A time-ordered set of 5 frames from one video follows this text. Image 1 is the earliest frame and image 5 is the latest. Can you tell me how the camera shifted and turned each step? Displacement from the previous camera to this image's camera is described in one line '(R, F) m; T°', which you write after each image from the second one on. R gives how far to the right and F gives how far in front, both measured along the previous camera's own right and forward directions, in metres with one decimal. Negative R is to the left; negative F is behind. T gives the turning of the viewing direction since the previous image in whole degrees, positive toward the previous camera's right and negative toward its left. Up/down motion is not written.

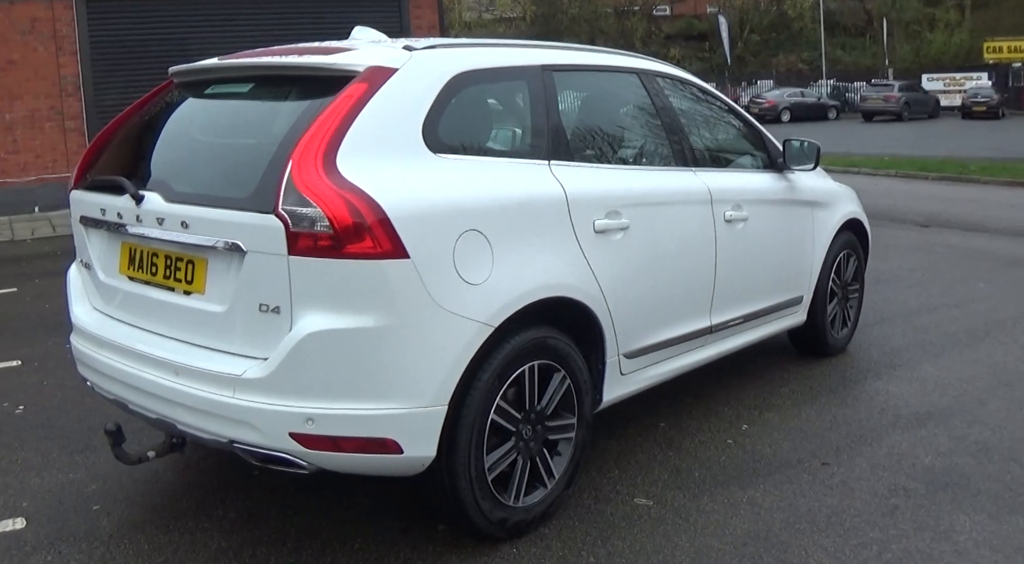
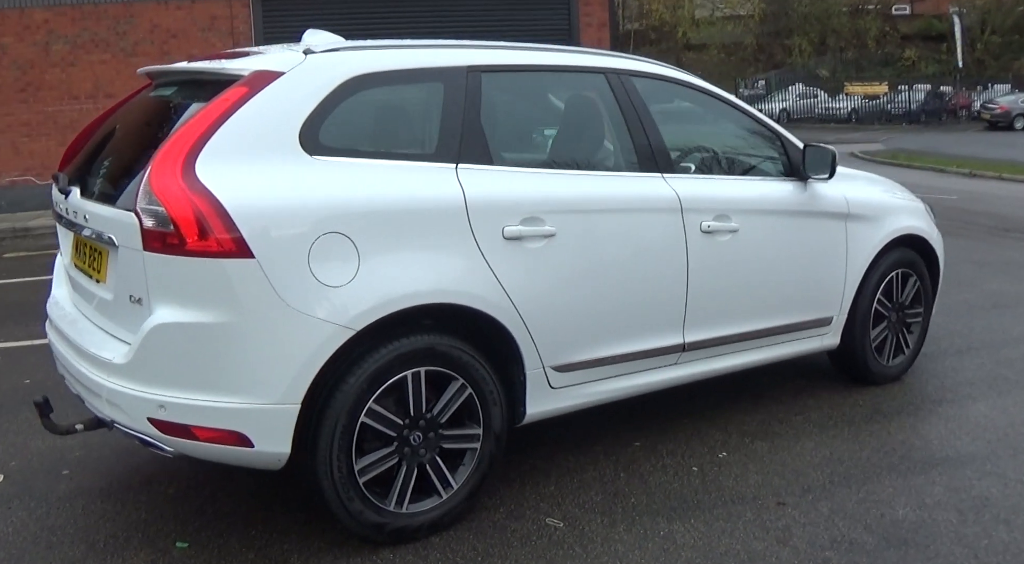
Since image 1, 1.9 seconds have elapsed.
(+1.2, +0.2) m; -14°
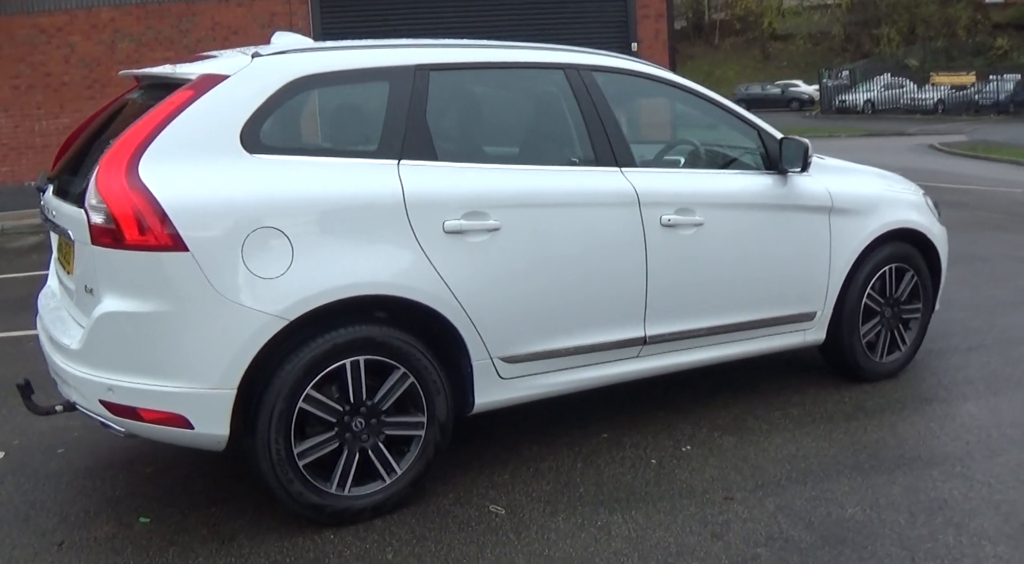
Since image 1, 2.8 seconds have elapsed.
(+0.6, -0.1) m; -5°
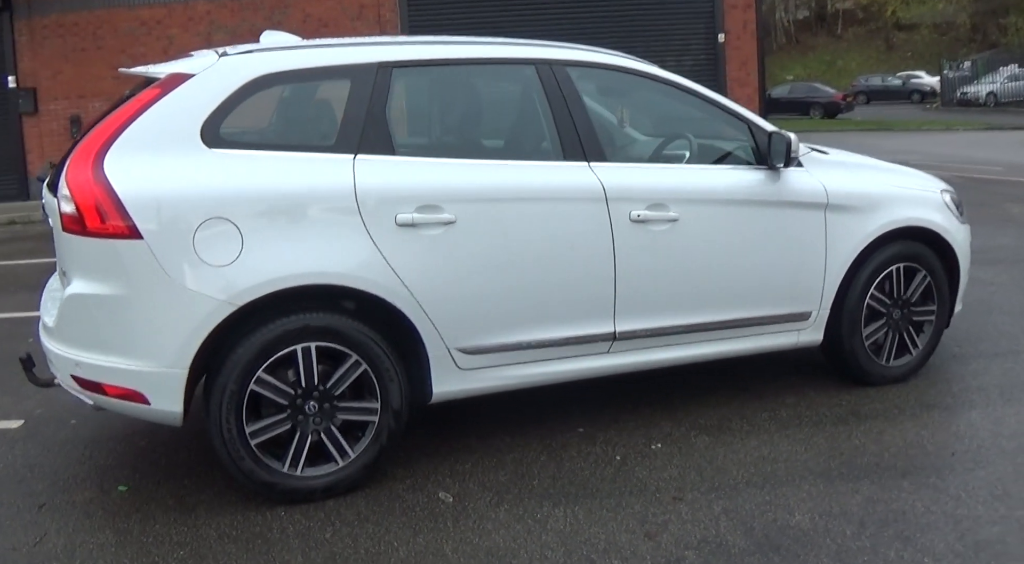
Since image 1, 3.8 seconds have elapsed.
(+0.7, 0.0) m; -7°
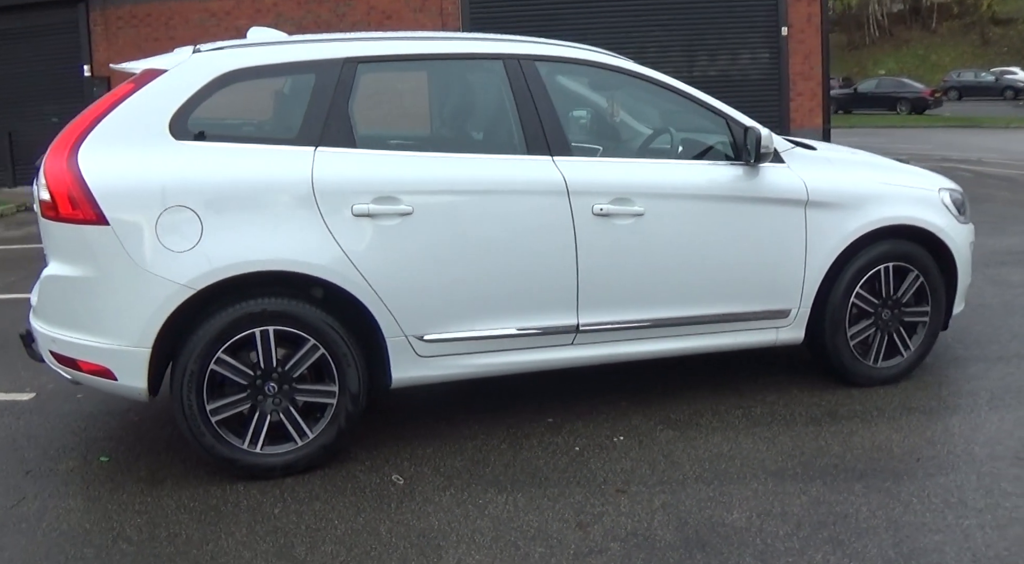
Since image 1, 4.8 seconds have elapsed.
(+0.5, -0.1) m; -5°
